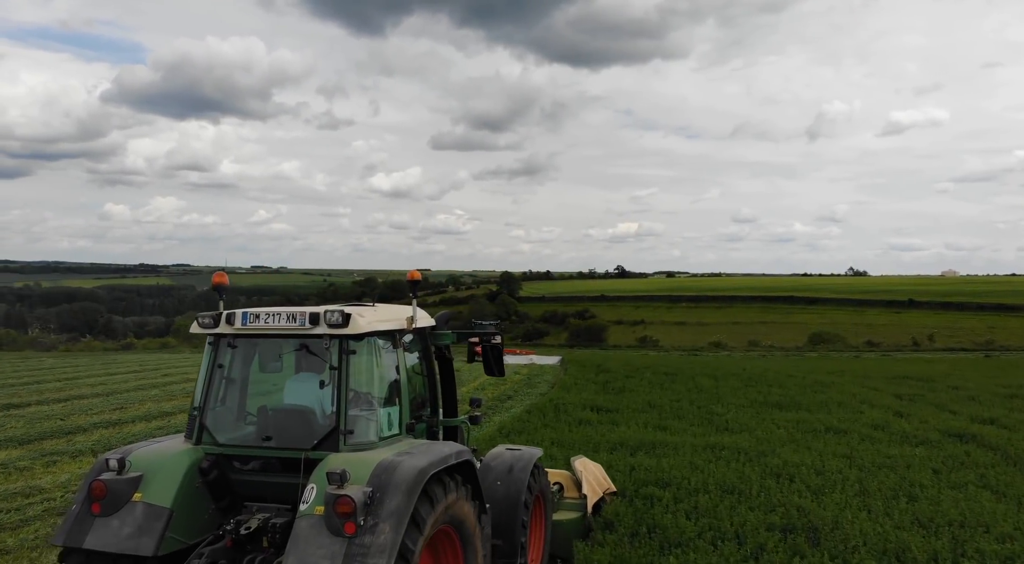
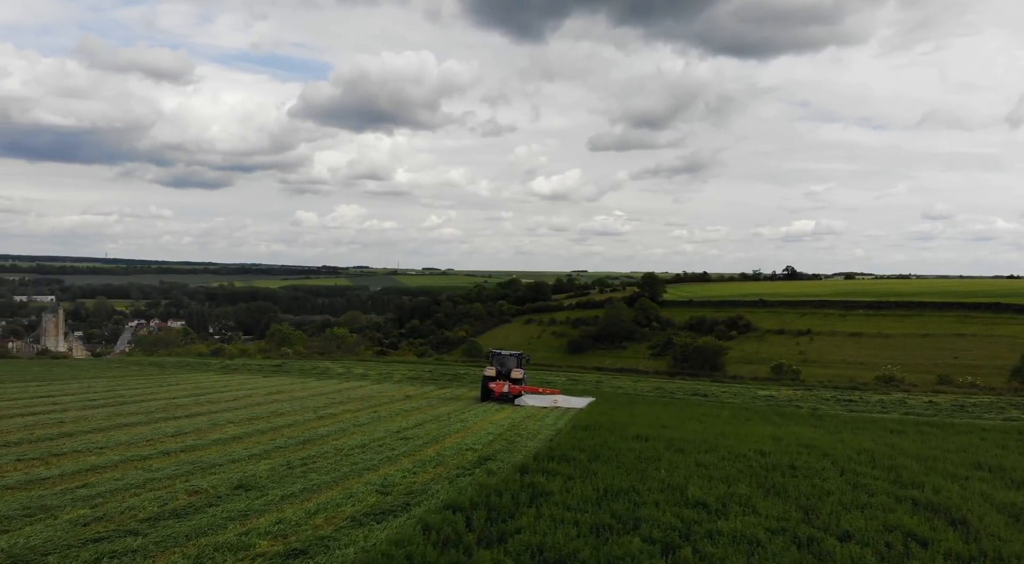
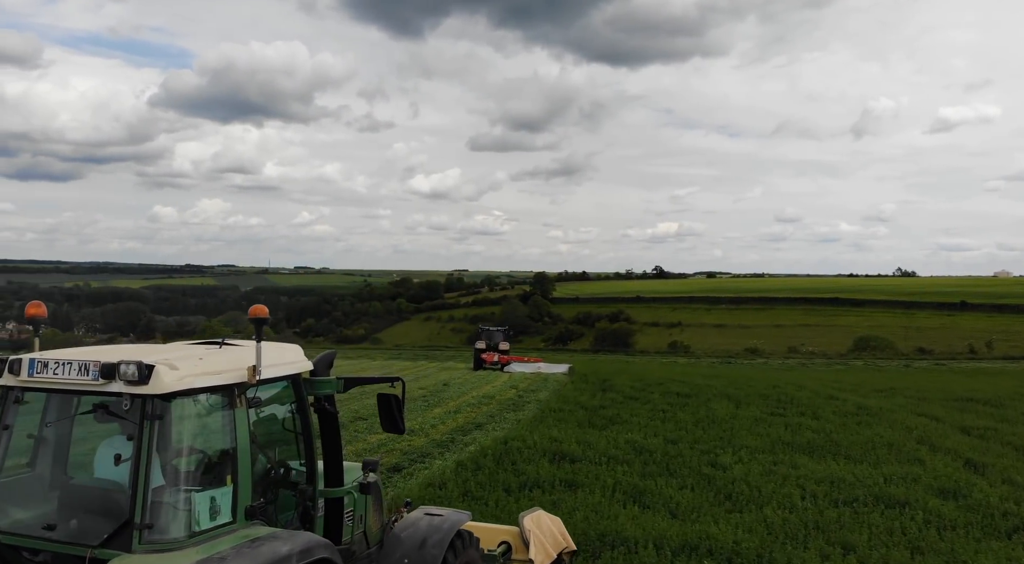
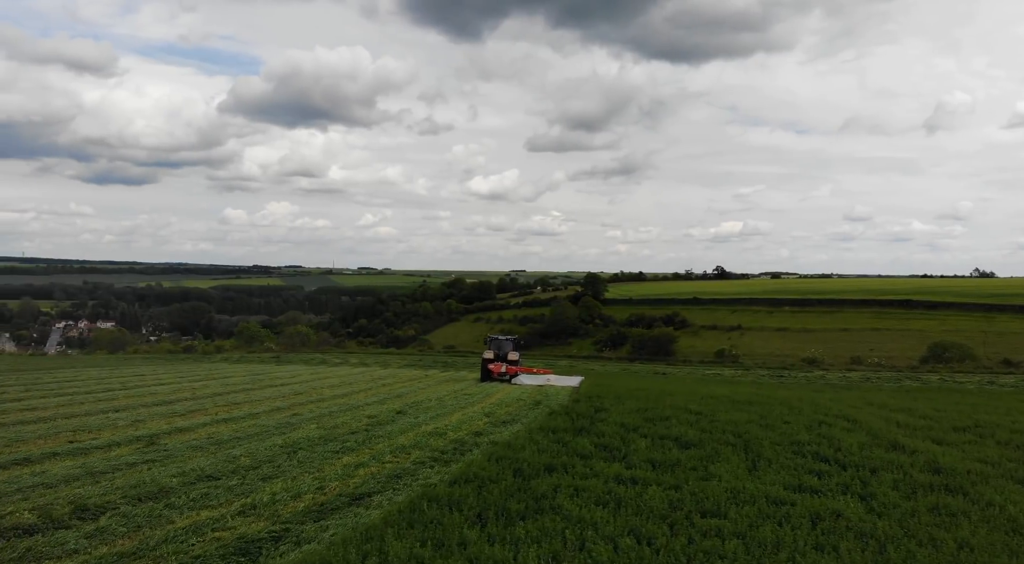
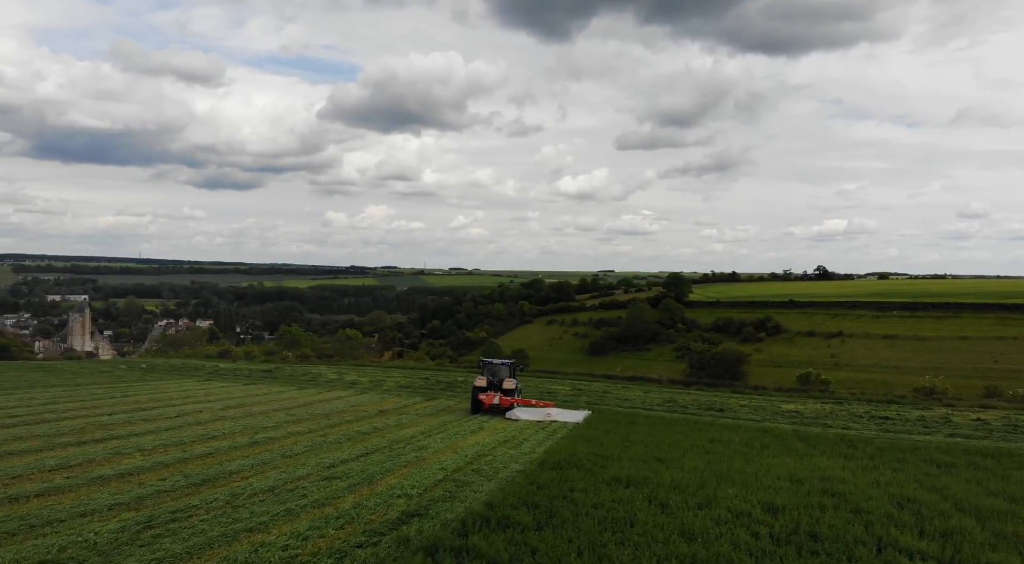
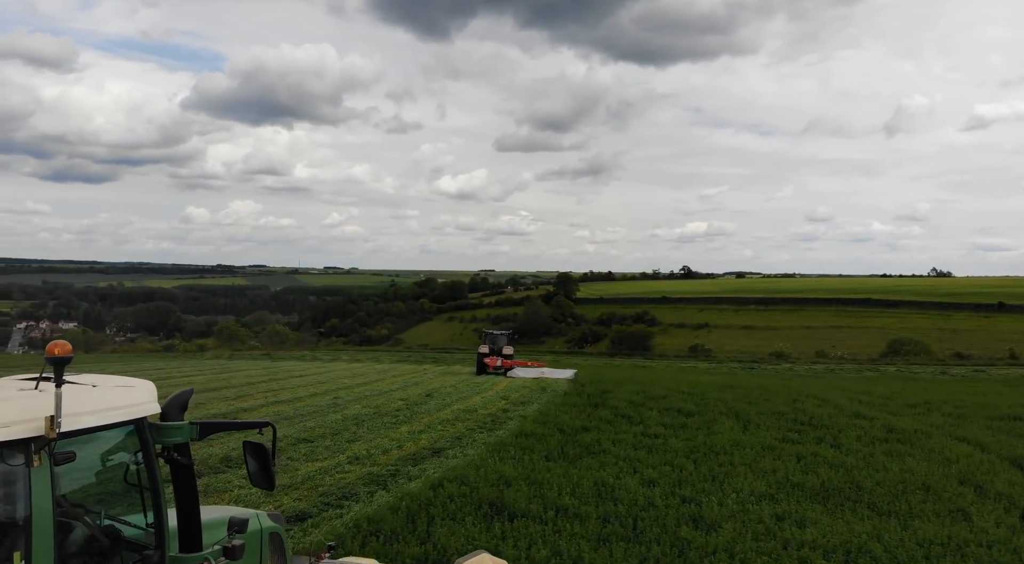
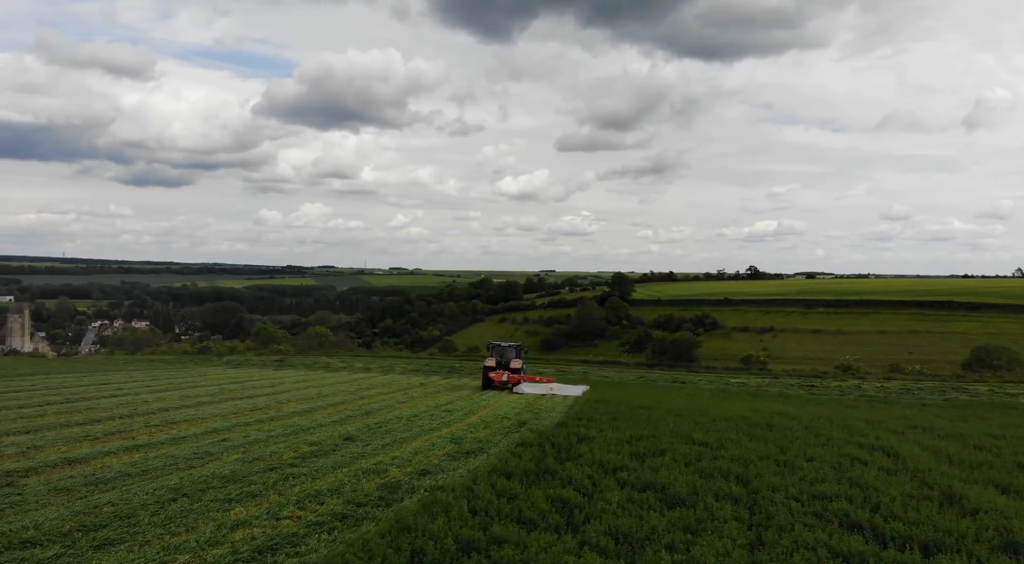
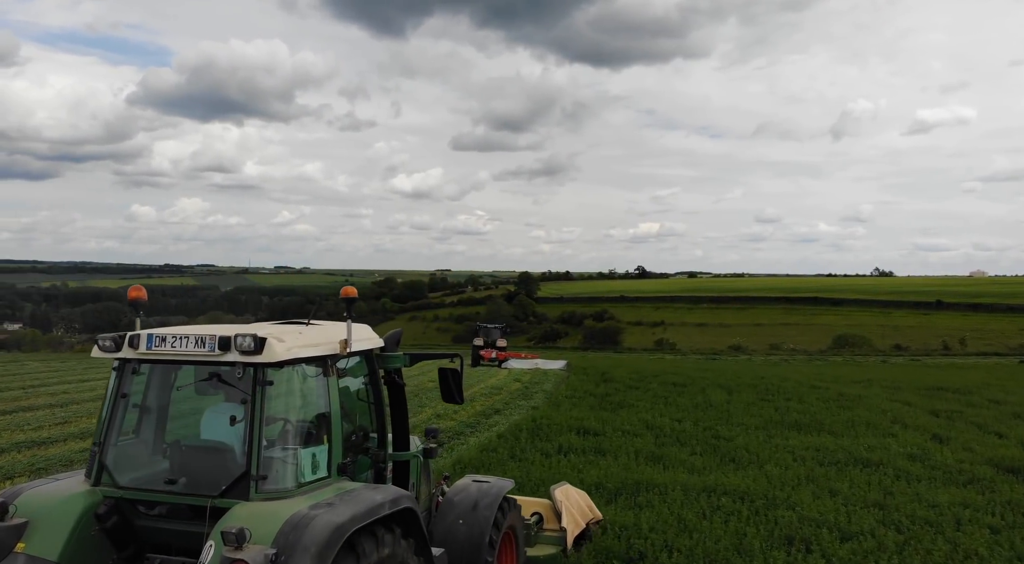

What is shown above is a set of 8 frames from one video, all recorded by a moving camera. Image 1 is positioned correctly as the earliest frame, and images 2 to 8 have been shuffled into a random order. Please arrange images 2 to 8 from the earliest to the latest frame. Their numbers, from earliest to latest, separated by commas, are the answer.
8, 3, 6, 4, 7, 2, 5
